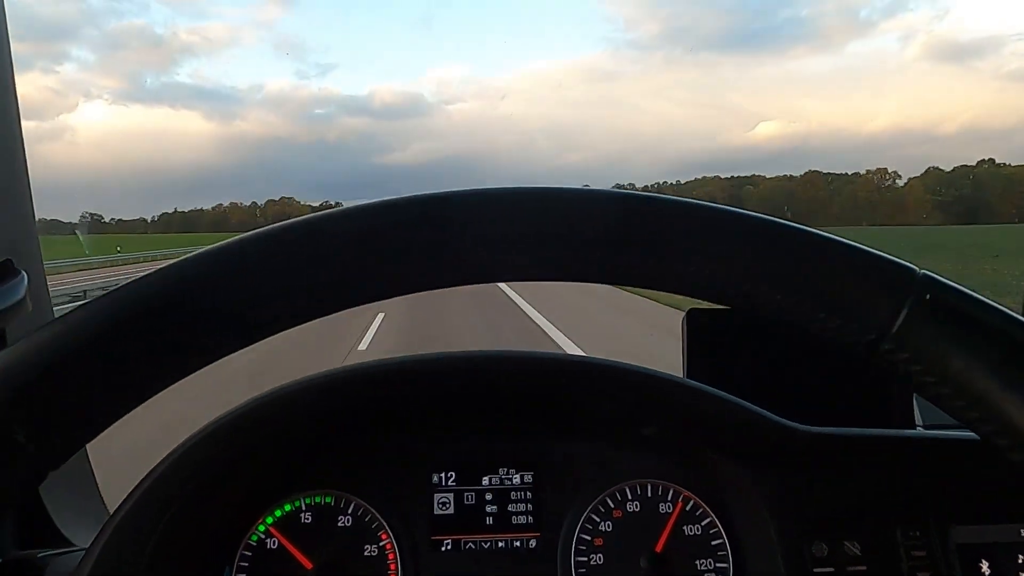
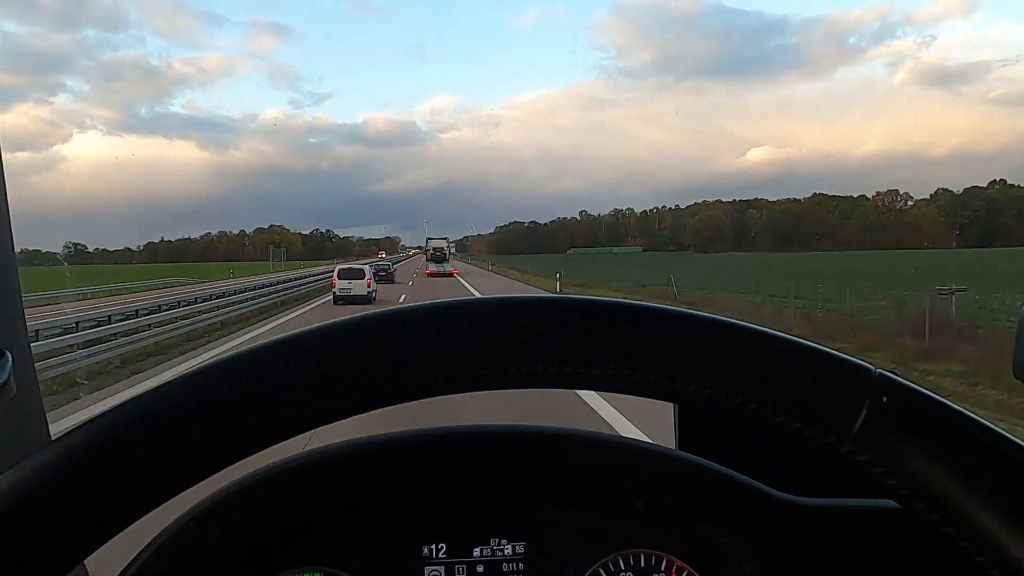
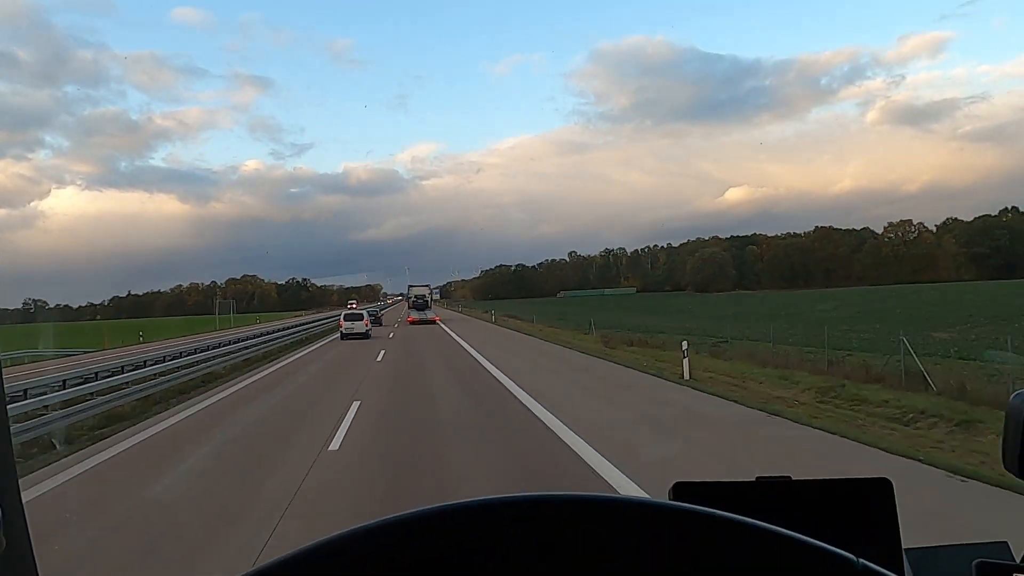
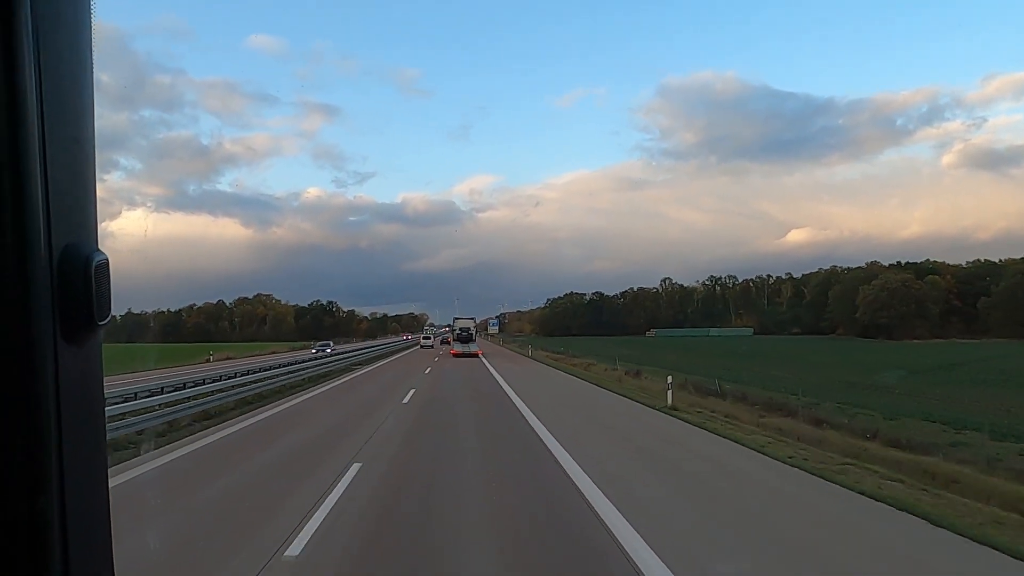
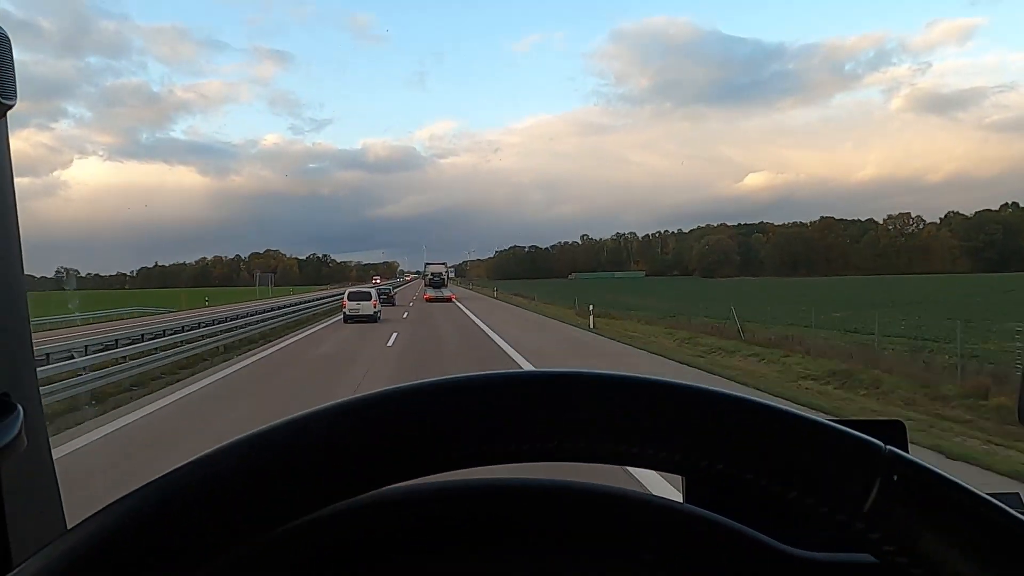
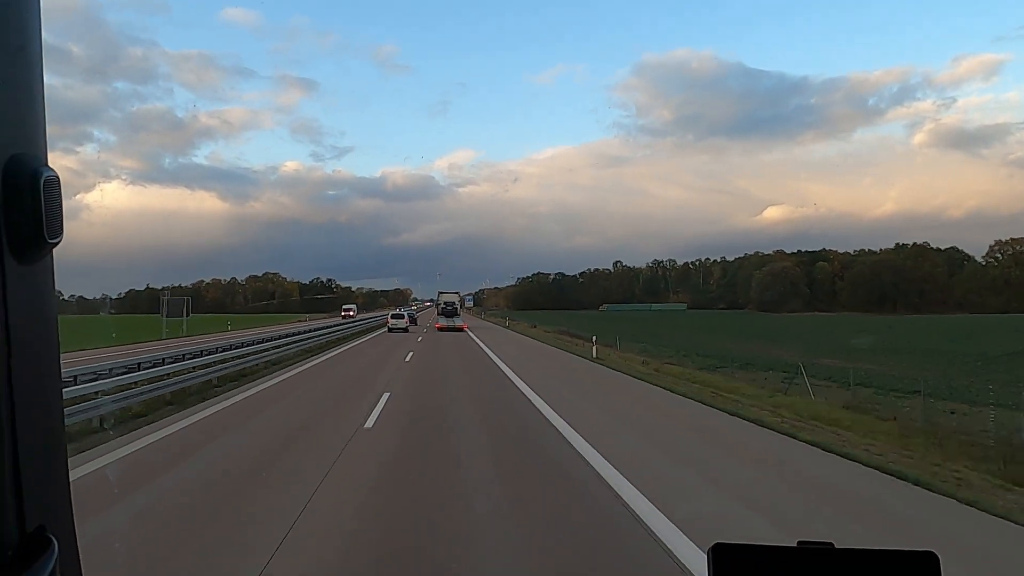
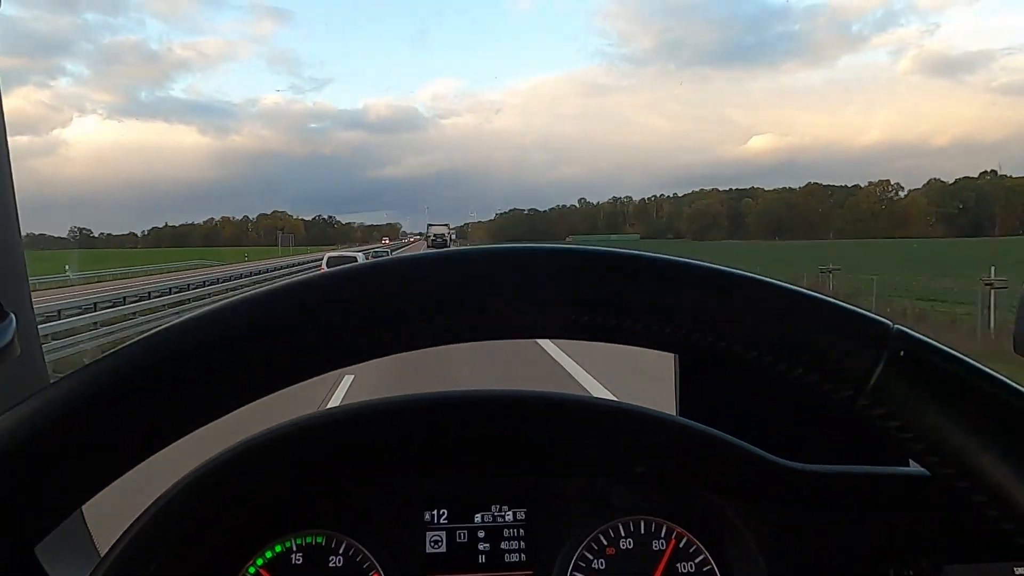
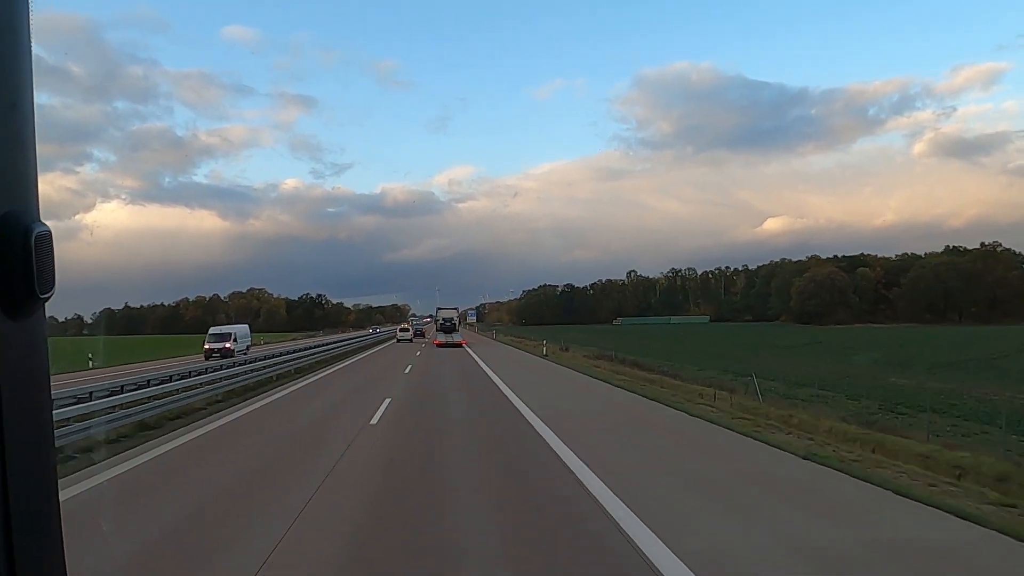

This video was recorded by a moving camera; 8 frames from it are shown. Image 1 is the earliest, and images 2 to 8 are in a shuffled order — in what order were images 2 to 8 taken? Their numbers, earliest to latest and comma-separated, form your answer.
7, 2, 5, 3, 6, 8, 4
